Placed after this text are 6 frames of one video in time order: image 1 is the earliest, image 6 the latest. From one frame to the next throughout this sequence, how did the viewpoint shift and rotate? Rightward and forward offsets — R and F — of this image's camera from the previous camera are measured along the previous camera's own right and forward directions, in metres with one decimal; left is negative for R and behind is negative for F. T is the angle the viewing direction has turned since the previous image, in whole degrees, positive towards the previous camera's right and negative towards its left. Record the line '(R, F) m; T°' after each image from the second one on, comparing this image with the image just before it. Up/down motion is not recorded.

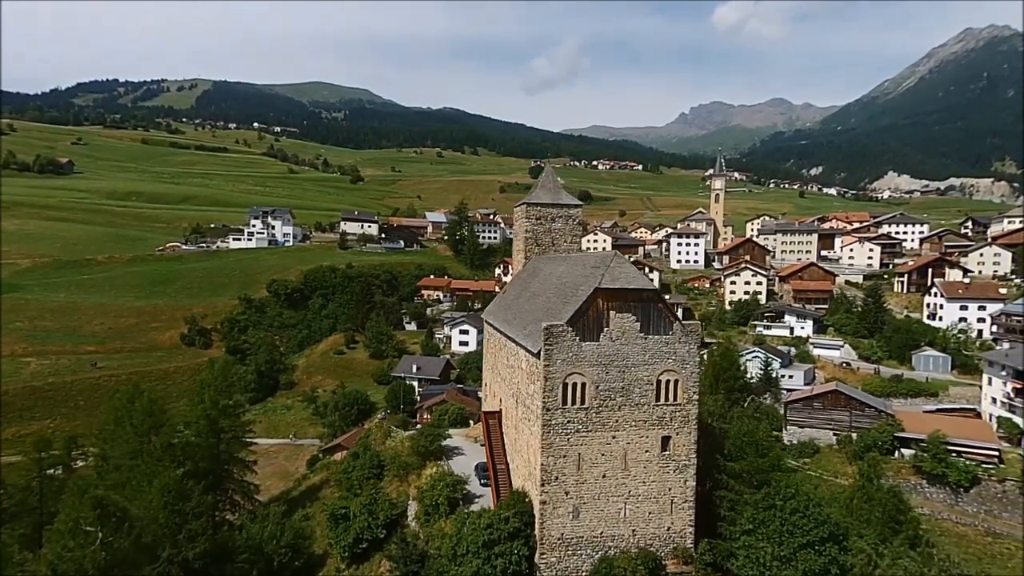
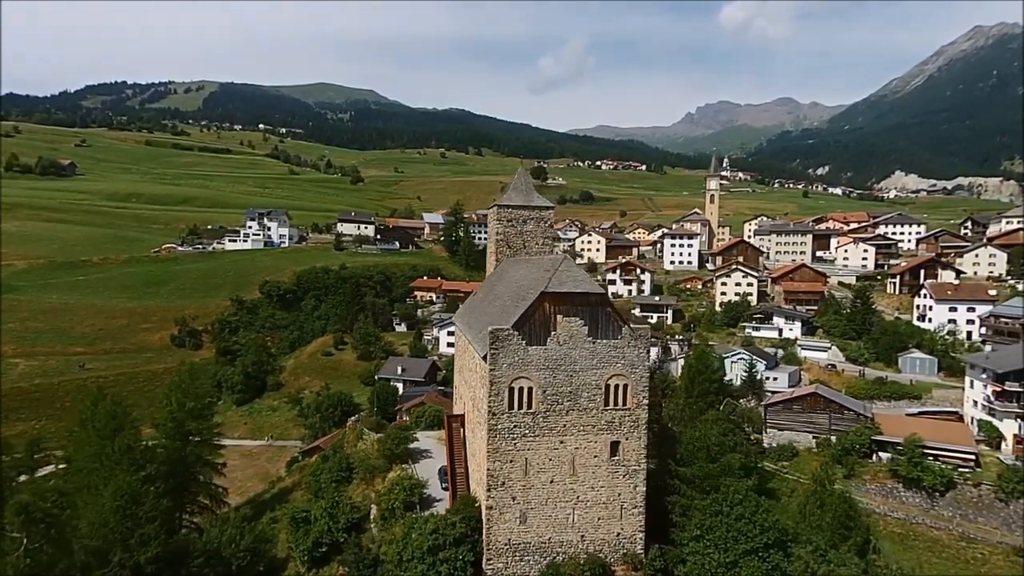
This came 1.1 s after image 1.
(+0.8, +0.1) m; 0°
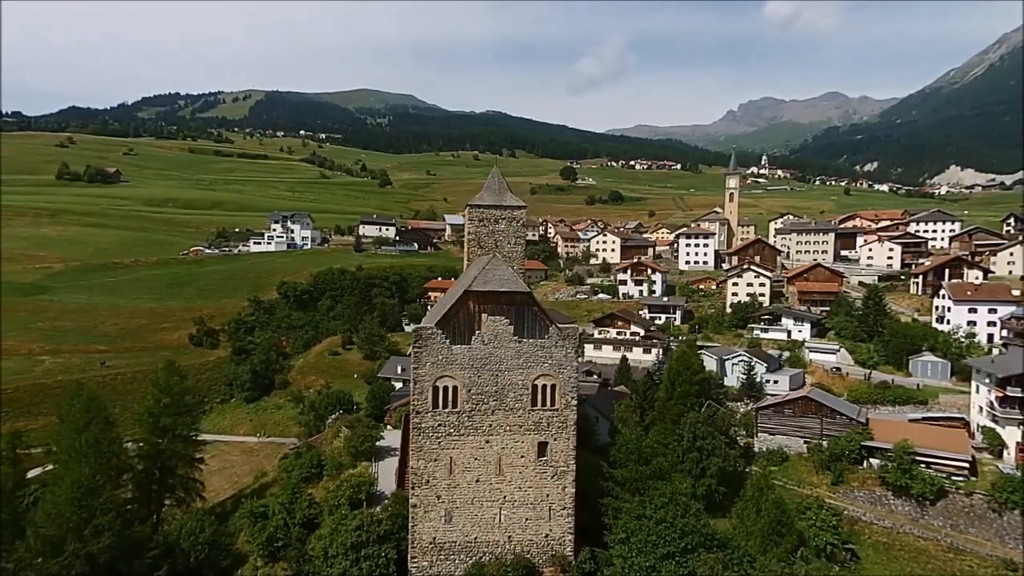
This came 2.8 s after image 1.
(+1.5, +0.1) m; -3°
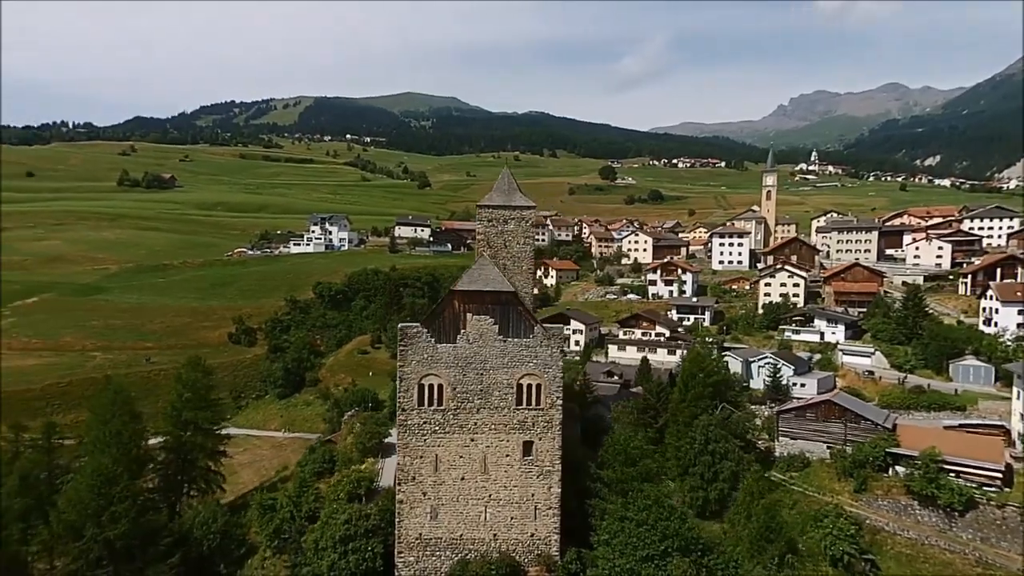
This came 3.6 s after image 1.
(+0.8, 0.0) m; -4°
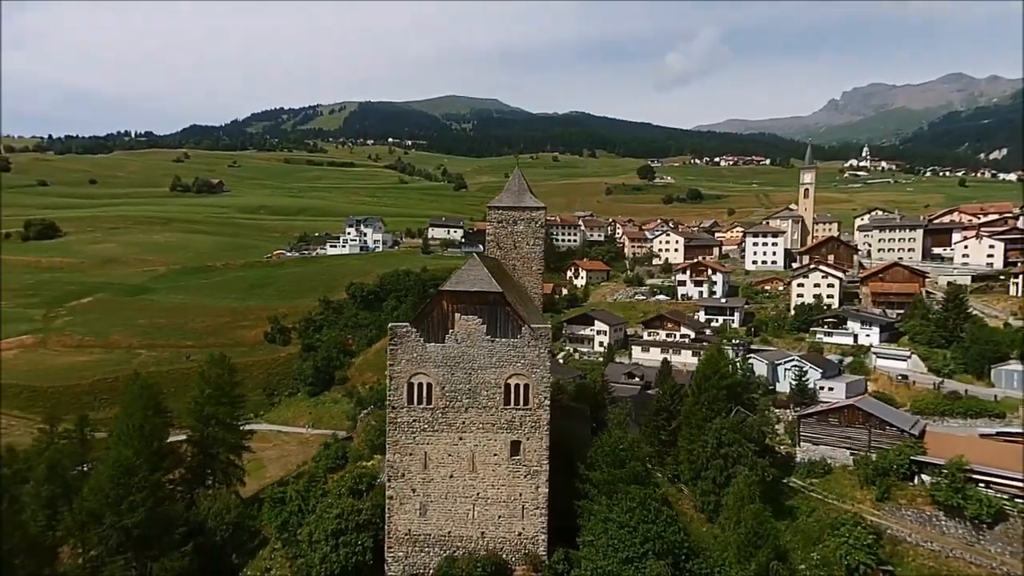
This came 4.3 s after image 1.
(+0.7, 0.0) m; -4°
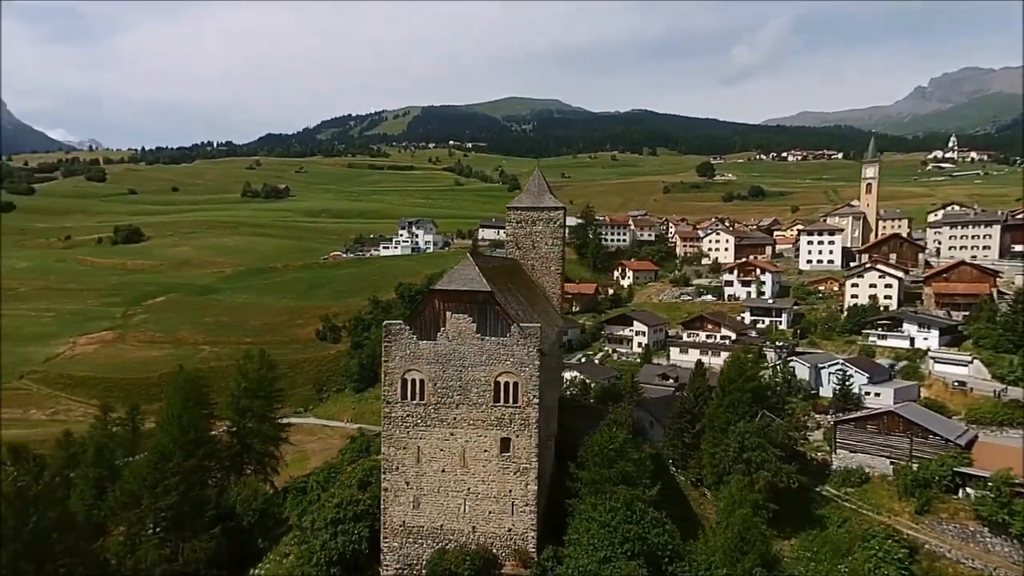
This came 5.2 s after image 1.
(+0.9, -0.1) m; -6°
